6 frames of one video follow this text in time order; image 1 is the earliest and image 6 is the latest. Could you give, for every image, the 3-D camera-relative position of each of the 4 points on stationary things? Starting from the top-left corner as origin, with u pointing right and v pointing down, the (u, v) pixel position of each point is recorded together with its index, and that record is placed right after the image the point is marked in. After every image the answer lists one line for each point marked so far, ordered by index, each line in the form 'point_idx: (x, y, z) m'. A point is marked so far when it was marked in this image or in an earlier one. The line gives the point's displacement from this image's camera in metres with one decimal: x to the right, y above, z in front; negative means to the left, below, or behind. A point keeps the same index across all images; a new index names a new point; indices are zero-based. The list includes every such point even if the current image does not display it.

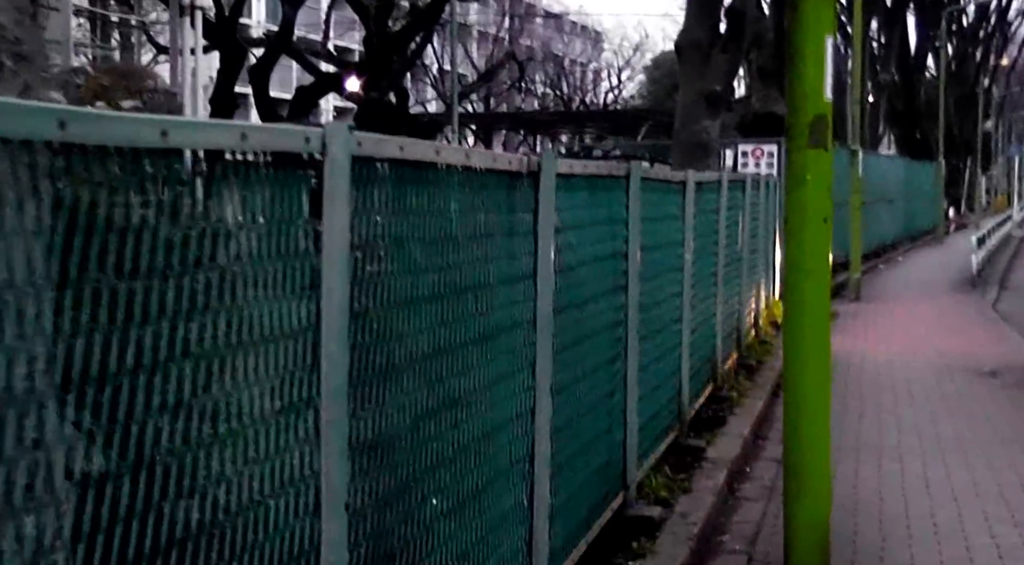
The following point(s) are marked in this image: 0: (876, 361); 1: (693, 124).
0: (+3.6, -0.8, +14.8) m
1: (+1.9, +1.8, +16.8) m
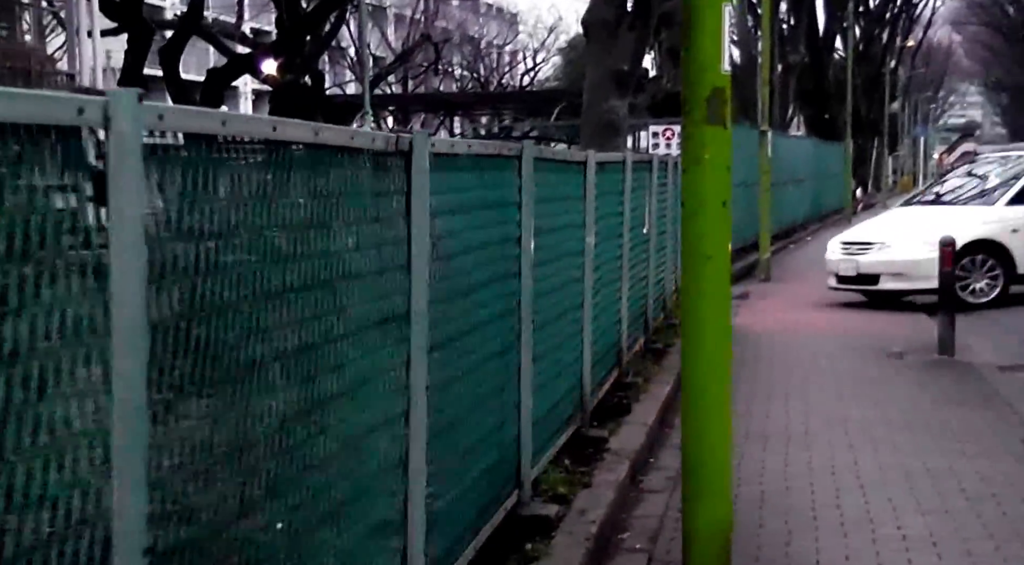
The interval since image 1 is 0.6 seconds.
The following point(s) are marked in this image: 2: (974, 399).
0: (+2.7, -0.6, +14.7) m
1: (+0.9, +1.9, +16.5) m
2: (+3.1, -0.8, +10.3) m
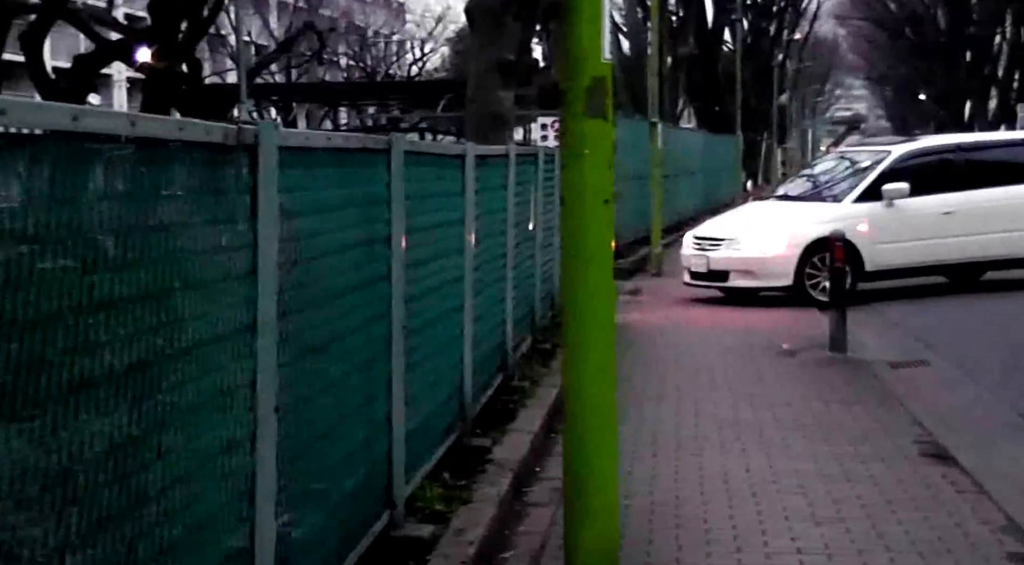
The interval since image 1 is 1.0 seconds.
0: (+1.6, -0.6, +14.5) m
1: (-0.3, +2.0, +16.1) m
2: (+2.4, -0.8, +10.1) m
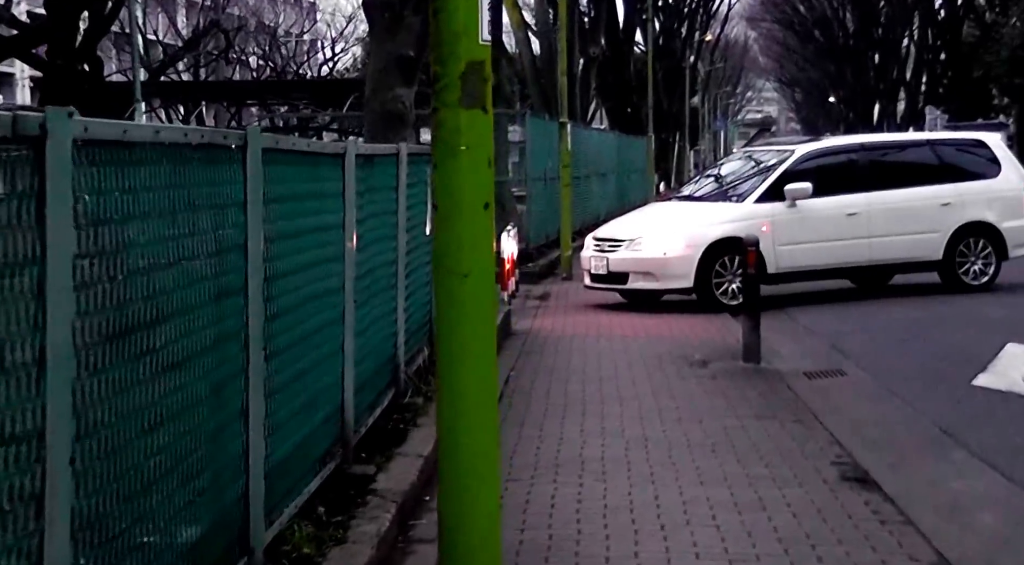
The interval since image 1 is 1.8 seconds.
0: (+0.7, -0.6, +14.0) m
1: (-1.3, +1.9, +15.6) m
2: (+1.7, -0.8, +9.8) m
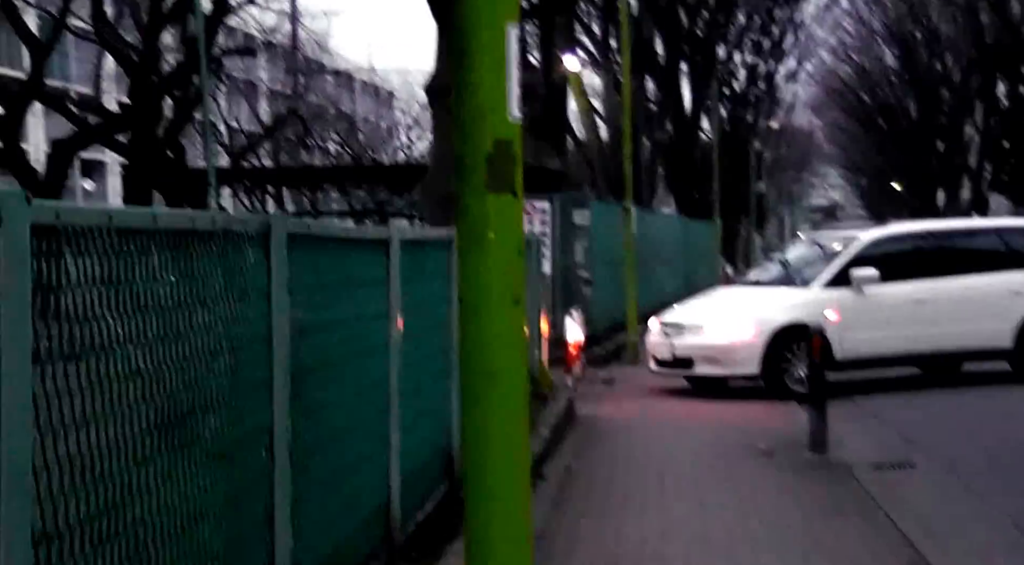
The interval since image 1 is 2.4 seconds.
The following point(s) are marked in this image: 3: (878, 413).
0: (+1.3, -1.4, +13.9) m
1: (-0.6, +1.1, +15.7) m
2: (+2.1, -1.4, +9.6) m
3: (+3.7, -1.3, +15.4) m
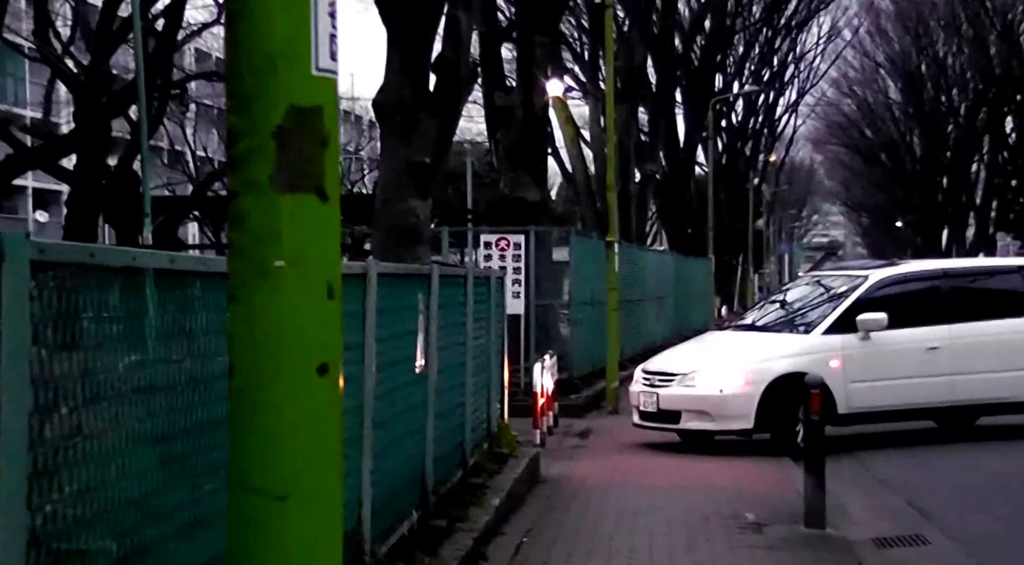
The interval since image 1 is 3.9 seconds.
0: (+0.9, -1.7, +12.1) m
1: (-1.0, +0.7, +13.9) m
2: (+1.7, -1.6, +7.7) m
3: (+3.3, -1.7, +13.6) m
